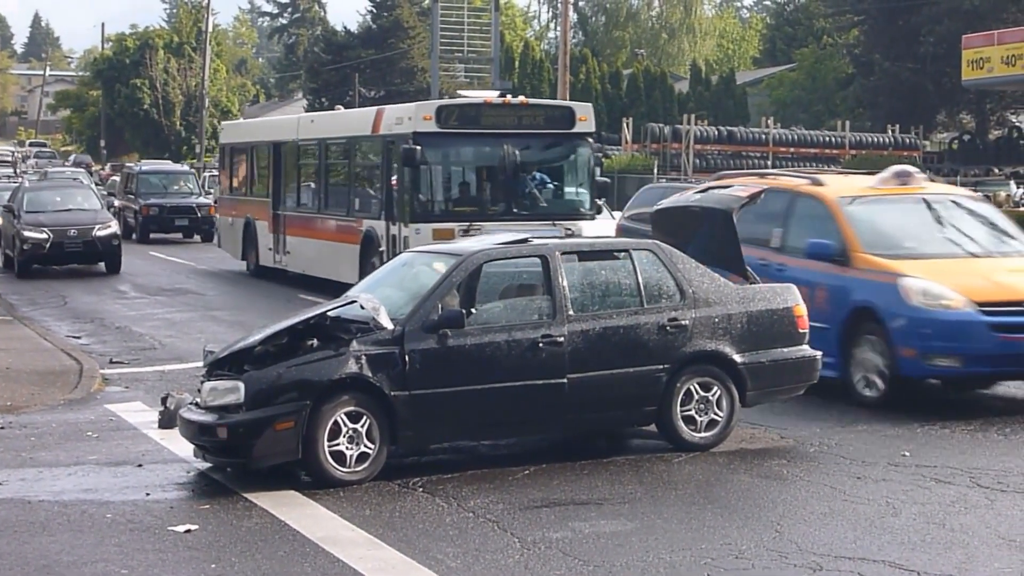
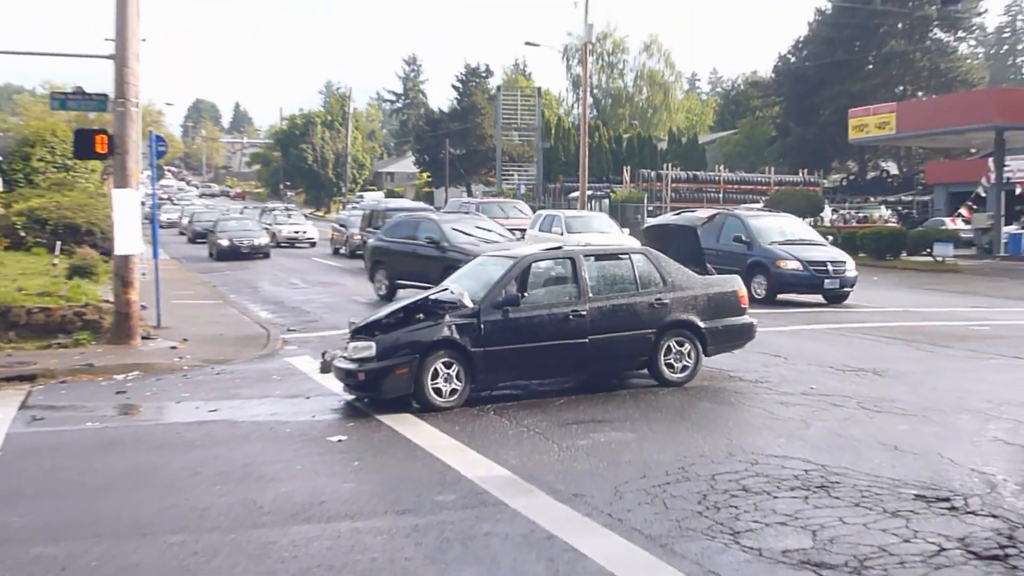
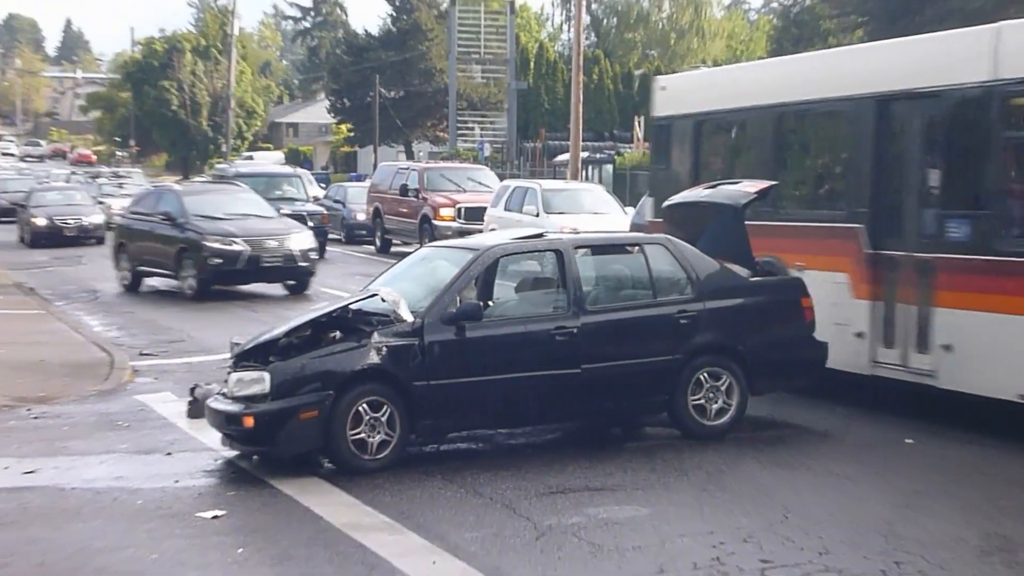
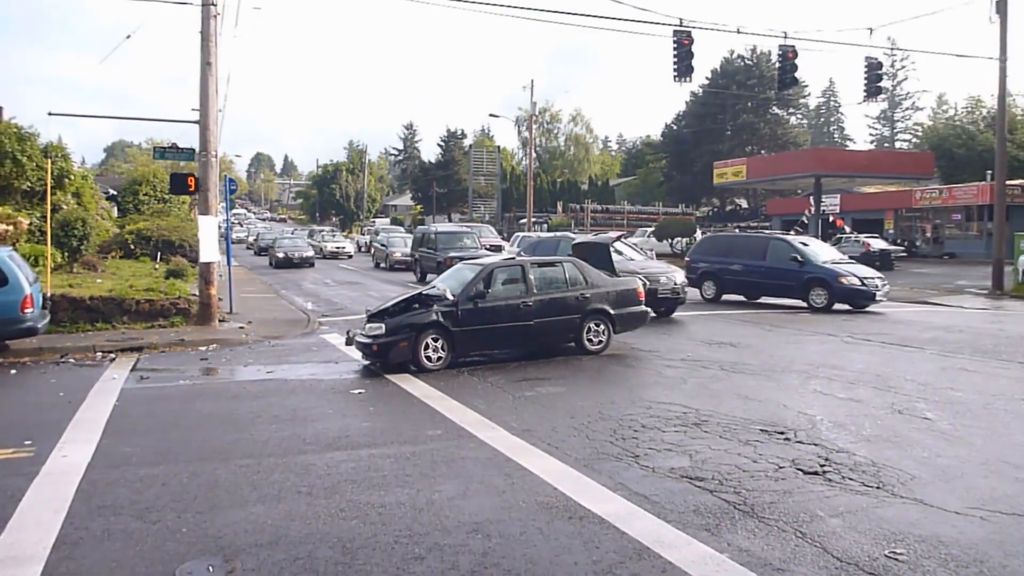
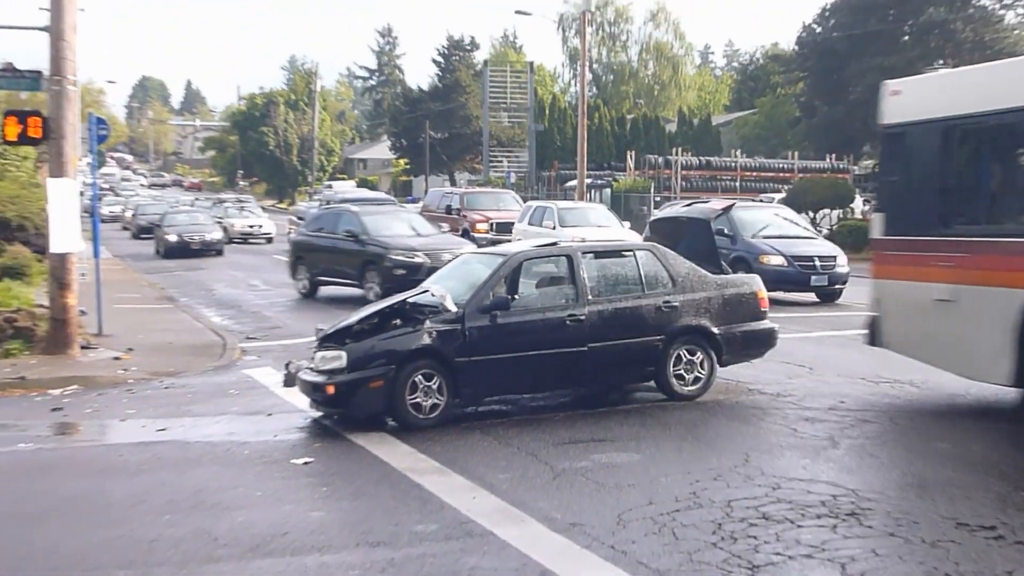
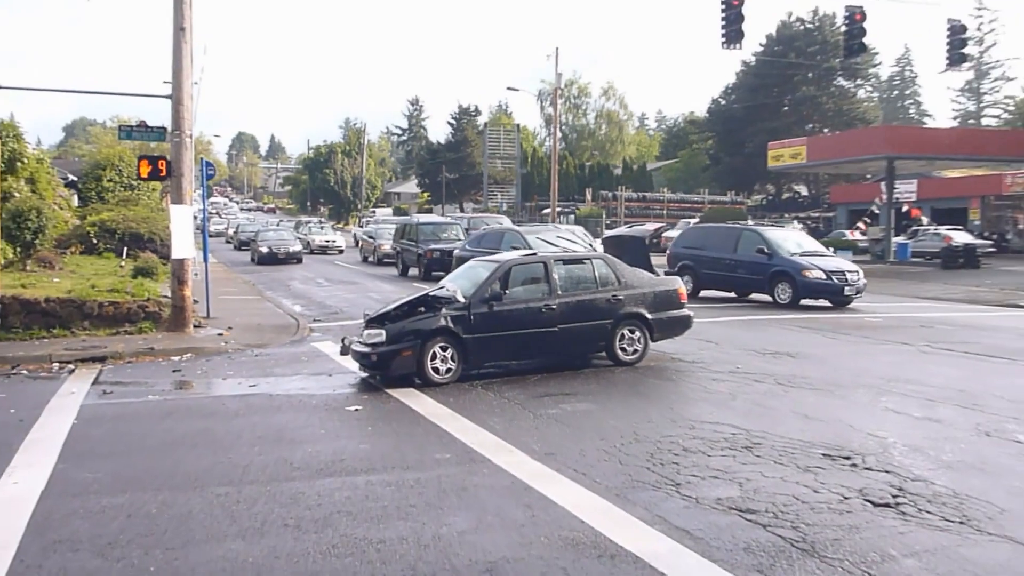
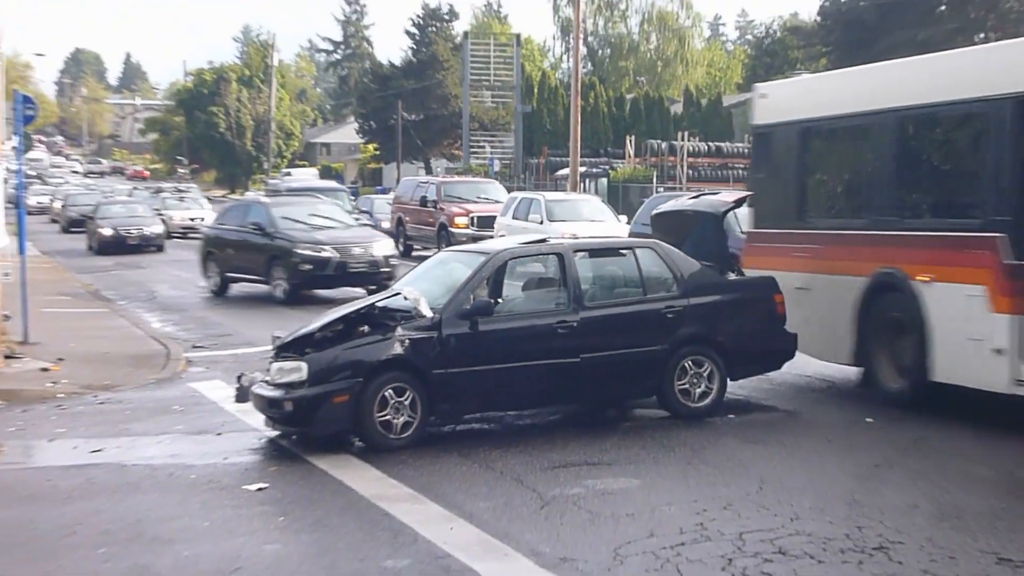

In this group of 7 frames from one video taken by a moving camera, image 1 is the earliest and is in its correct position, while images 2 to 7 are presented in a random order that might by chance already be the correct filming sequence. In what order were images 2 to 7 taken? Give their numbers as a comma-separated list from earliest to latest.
3, 7, 5, 2, 6, 4
